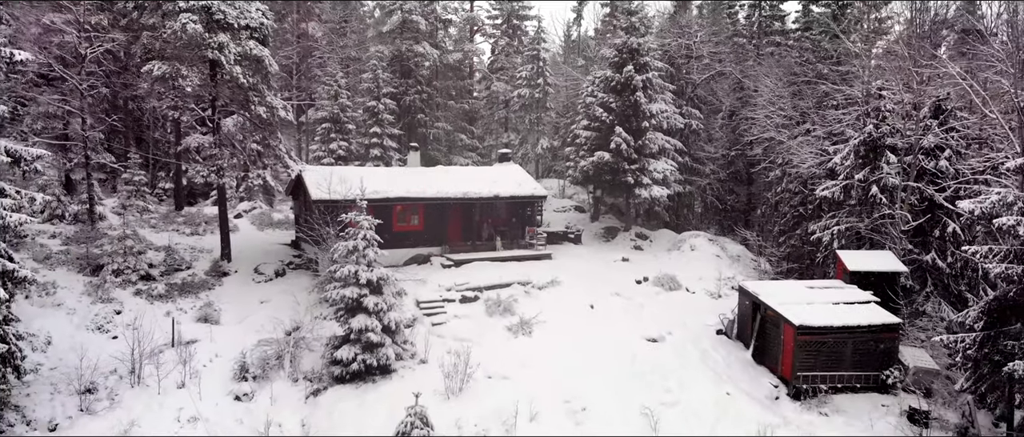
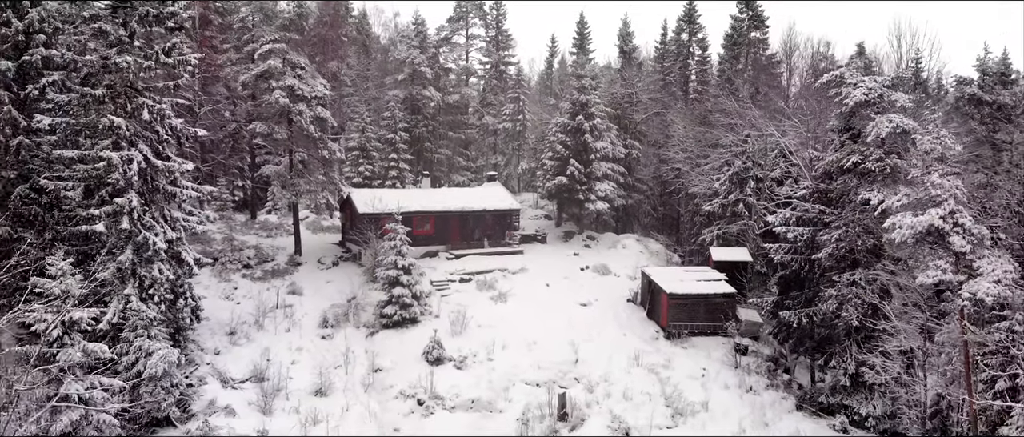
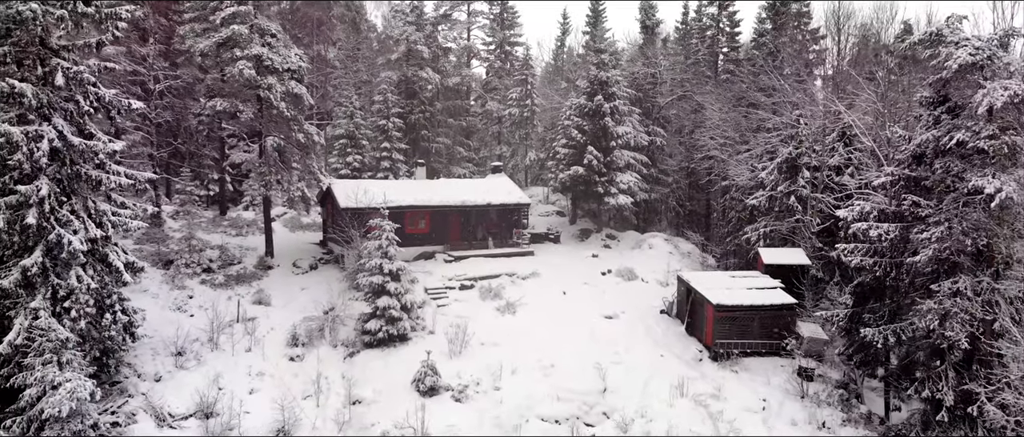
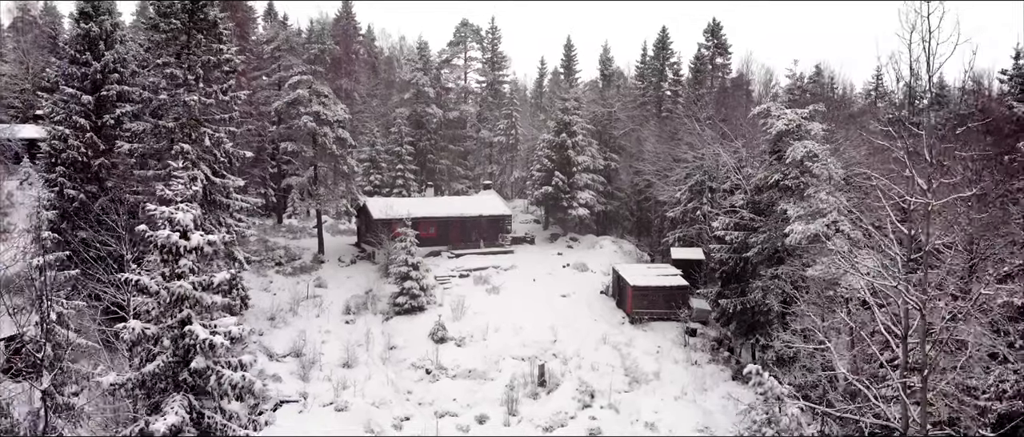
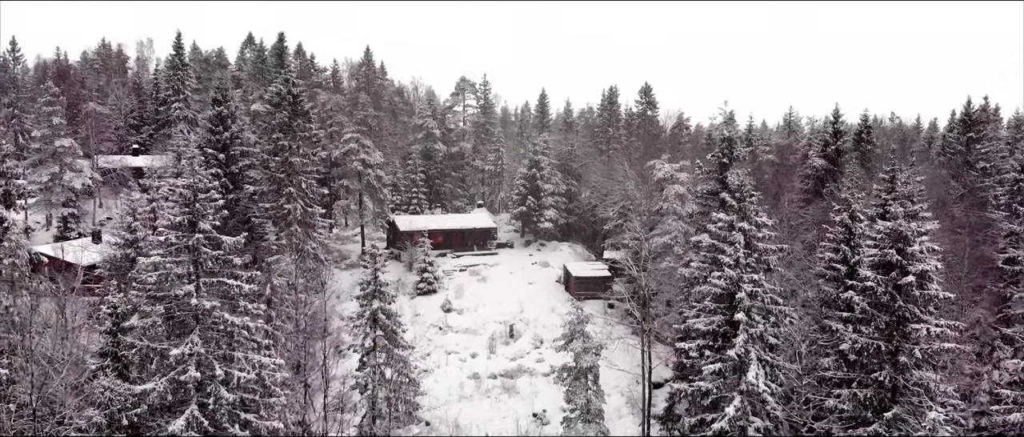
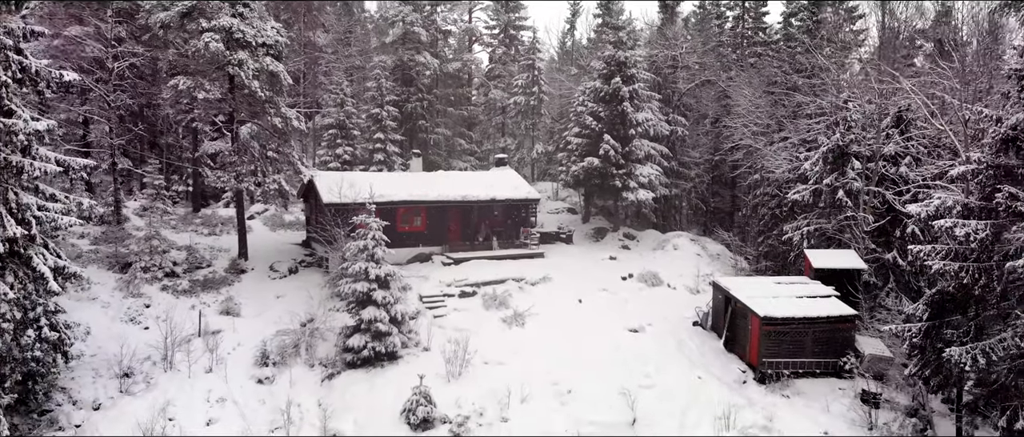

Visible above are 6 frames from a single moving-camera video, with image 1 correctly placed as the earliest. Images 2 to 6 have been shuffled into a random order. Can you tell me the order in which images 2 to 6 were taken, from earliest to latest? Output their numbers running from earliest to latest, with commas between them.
6, 3, 2, 4, 5
